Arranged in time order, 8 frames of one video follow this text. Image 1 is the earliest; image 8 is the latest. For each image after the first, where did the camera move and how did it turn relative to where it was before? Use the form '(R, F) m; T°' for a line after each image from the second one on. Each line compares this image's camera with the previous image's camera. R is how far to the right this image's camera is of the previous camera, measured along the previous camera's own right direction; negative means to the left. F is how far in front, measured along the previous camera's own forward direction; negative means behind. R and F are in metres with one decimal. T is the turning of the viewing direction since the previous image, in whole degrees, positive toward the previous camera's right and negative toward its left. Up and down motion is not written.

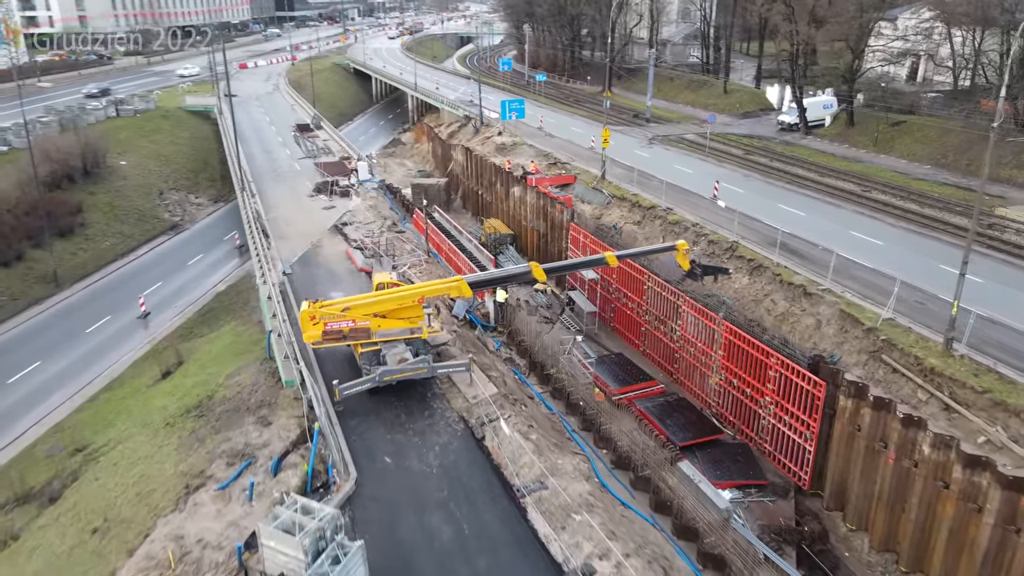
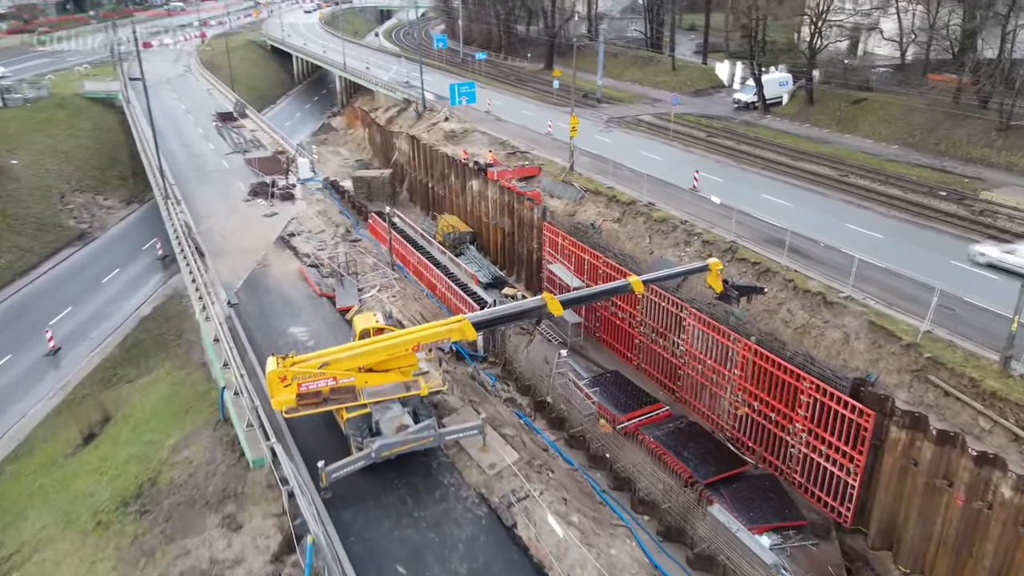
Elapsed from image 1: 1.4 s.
(-1.7, +3.2) m; +6°
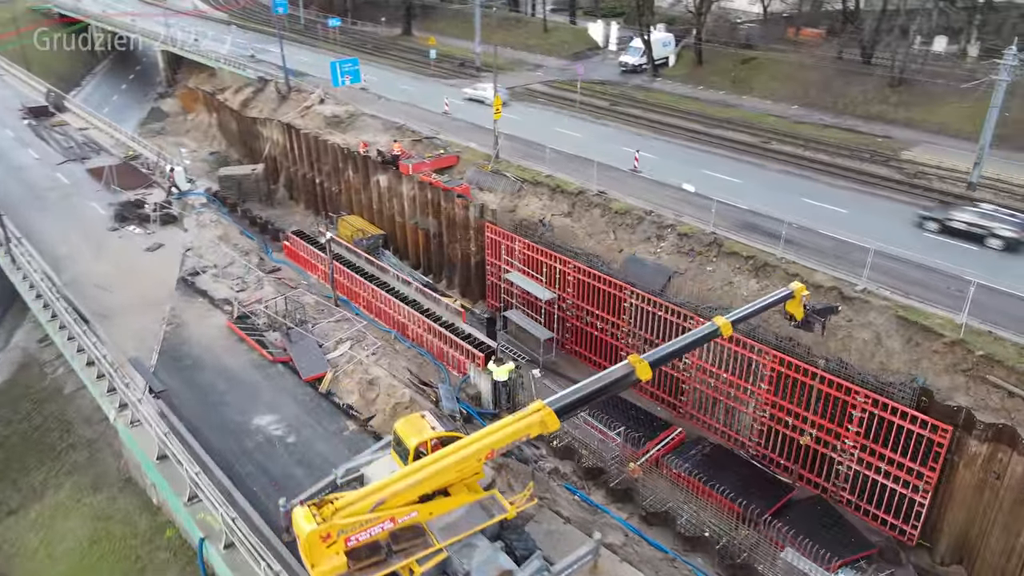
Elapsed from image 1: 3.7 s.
(-3.7, +4.0) m; +13°
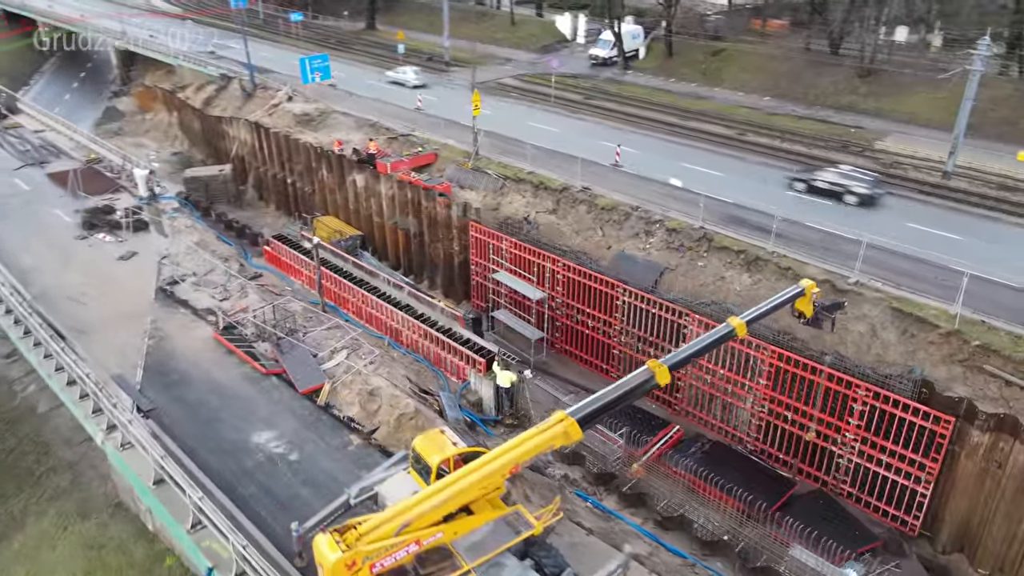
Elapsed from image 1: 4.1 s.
(-0.8, +0.4) m; +3°
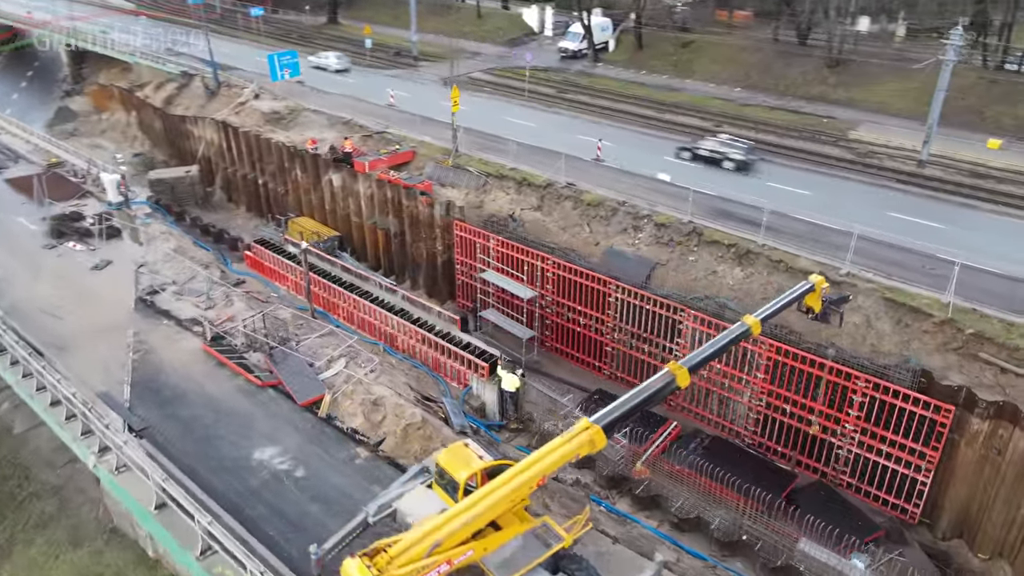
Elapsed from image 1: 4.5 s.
(-0.8, +0.4) m; +3°
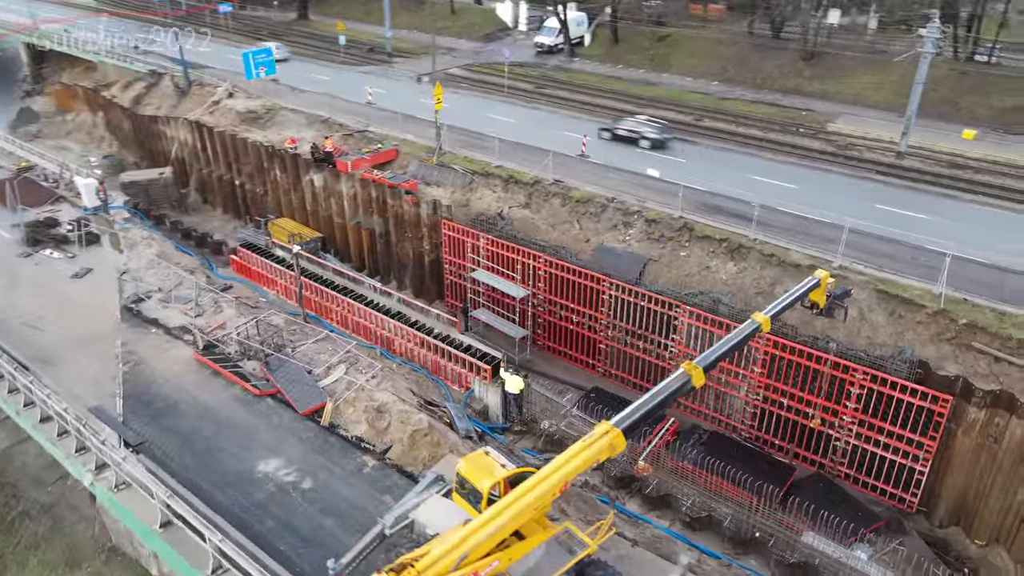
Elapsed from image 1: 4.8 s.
(-0.6, +0.2) m; +2°
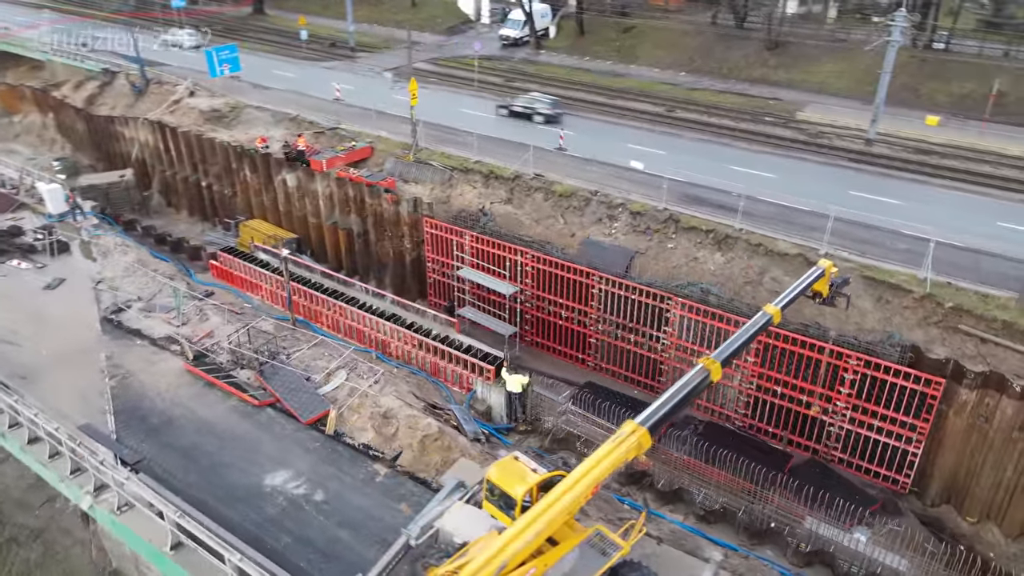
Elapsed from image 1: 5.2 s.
(-0.9, +0.2) m; +3°
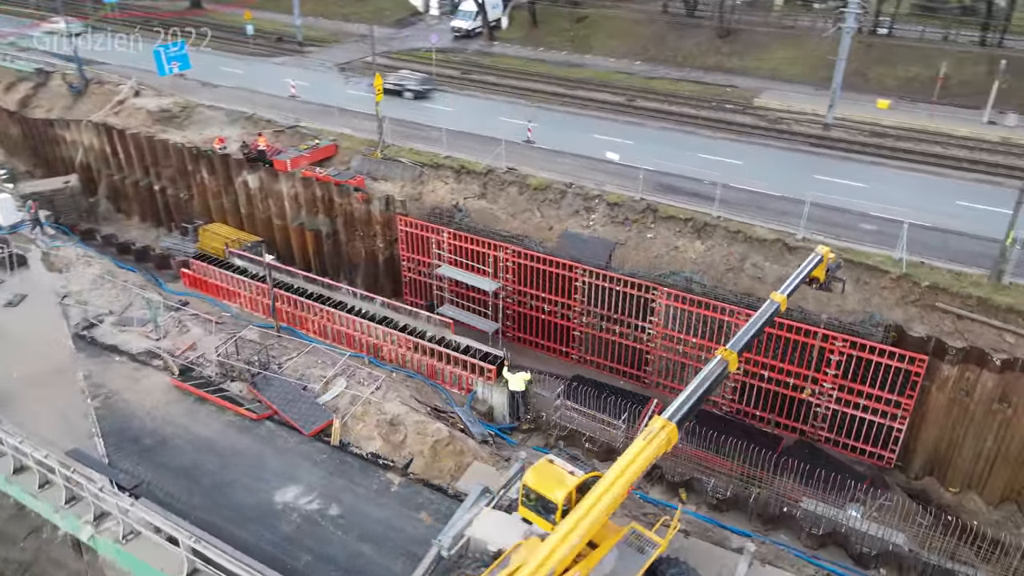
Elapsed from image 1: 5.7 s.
(-1.1, +0.3) m; +4°
